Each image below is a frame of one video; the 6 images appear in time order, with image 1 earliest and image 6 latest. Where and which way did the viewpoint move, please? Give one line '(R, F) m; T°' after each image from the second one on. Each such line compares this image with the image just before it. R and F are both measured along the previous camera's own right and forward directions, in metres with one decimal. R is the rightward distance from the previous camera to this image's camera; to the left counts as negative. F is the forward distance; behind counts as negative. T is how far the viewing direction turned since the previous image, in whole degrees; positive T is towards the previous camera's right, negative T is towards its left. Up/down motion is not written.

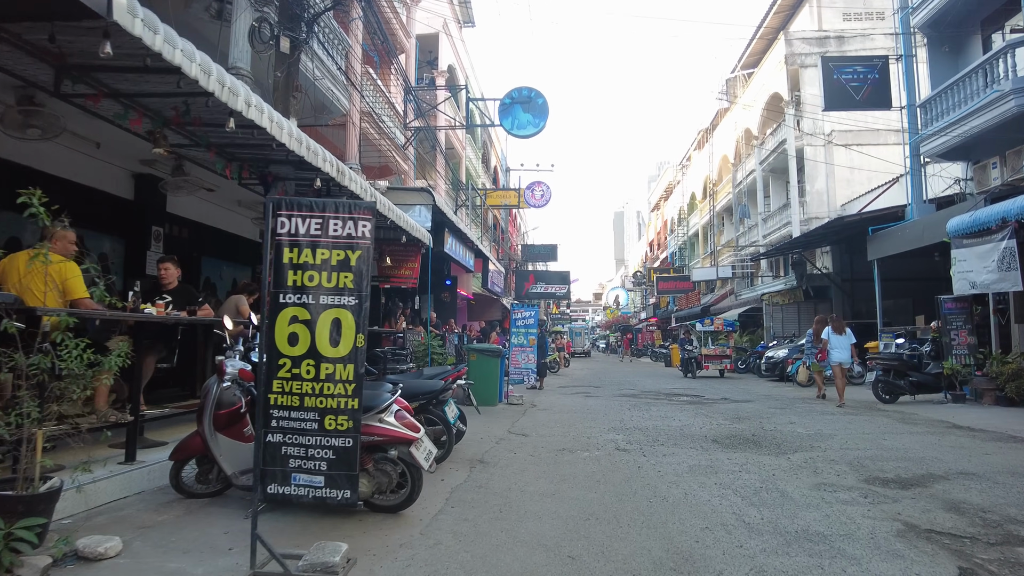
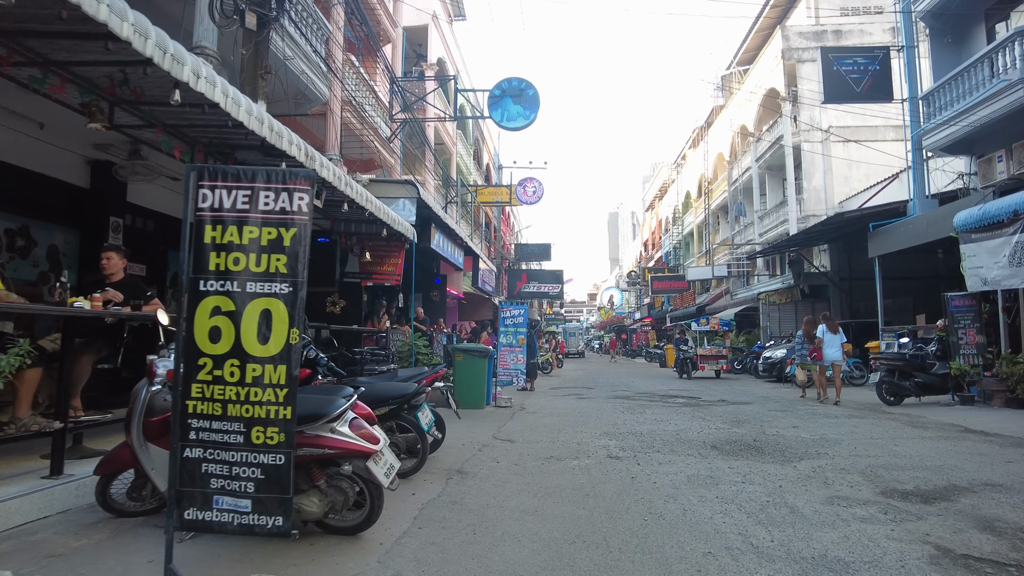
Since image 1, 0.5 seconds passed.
(+0.1, +0.6) m; 0°
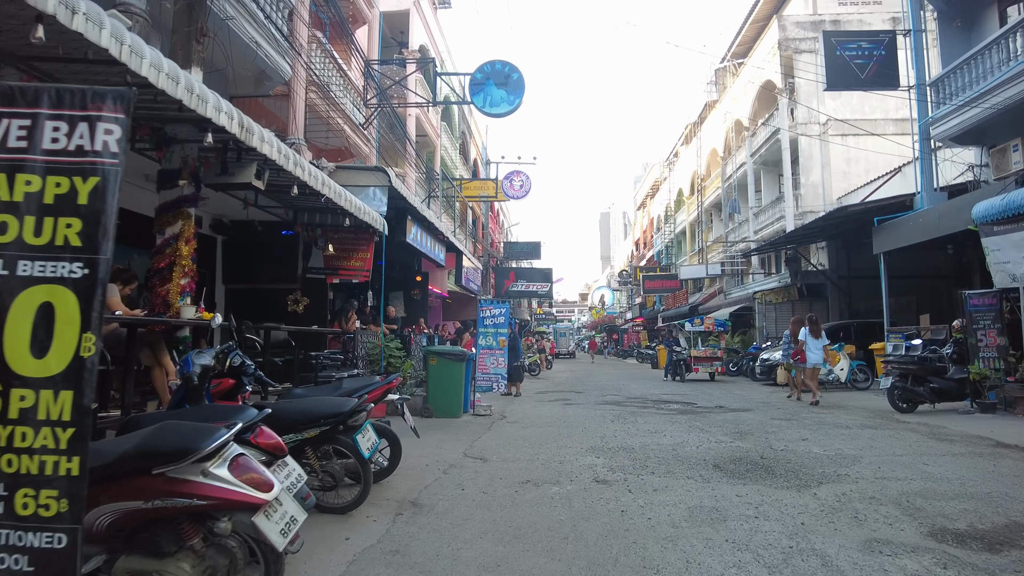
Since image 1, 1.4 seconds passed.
(+0.2, +1.0) m; +1°
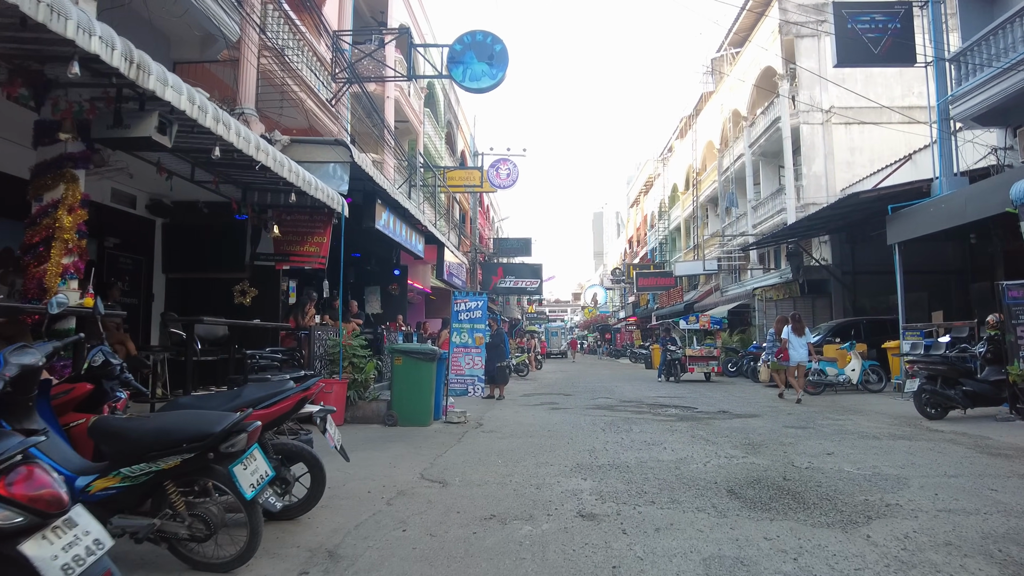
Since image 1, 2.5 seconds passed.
(+0.2, +1.3) m; +1°
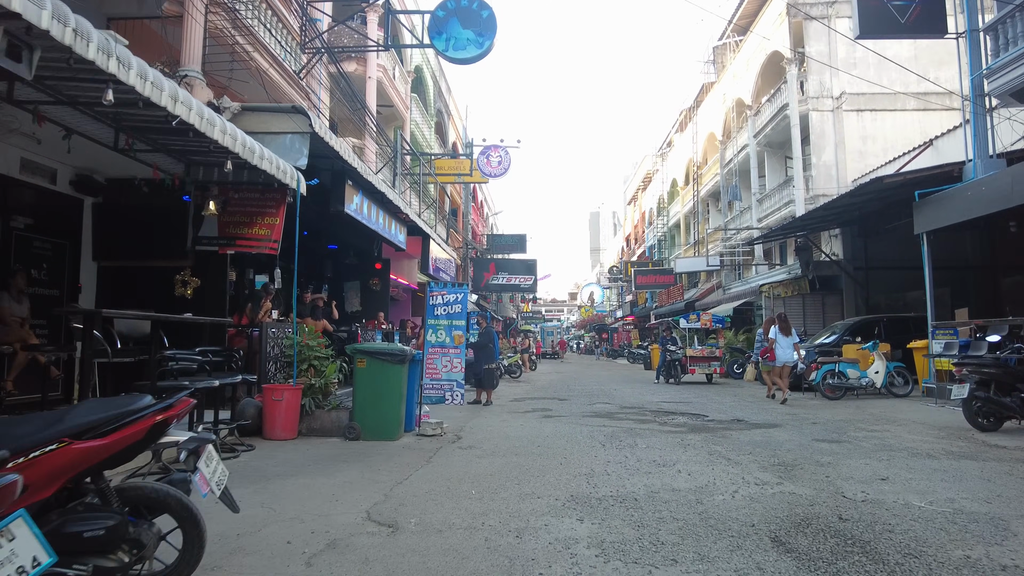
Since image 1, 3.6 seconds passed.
(+0.2, +1.3) m; 0°
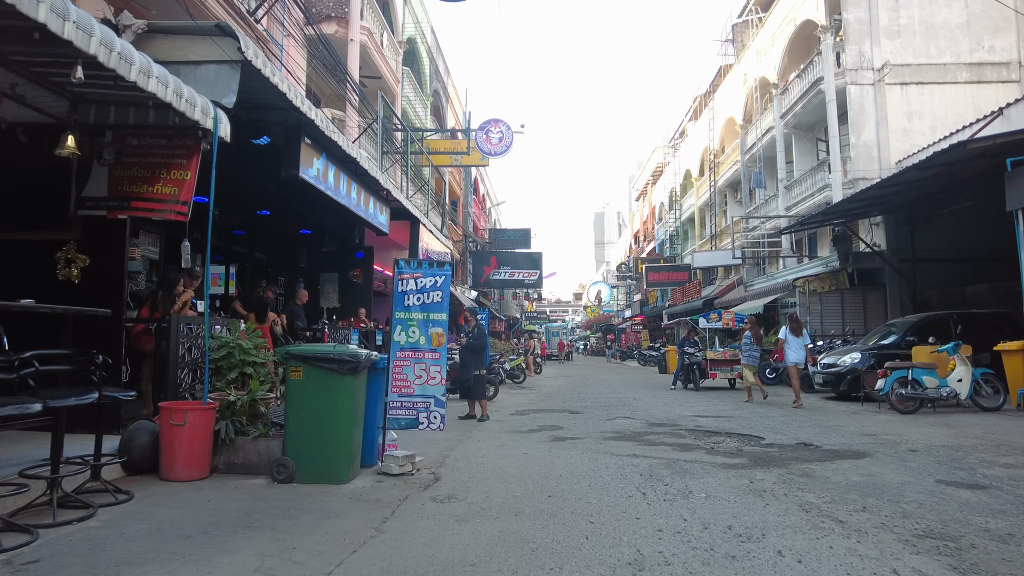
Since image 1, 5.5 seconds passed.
(0.0, +2.3) m; 0°
